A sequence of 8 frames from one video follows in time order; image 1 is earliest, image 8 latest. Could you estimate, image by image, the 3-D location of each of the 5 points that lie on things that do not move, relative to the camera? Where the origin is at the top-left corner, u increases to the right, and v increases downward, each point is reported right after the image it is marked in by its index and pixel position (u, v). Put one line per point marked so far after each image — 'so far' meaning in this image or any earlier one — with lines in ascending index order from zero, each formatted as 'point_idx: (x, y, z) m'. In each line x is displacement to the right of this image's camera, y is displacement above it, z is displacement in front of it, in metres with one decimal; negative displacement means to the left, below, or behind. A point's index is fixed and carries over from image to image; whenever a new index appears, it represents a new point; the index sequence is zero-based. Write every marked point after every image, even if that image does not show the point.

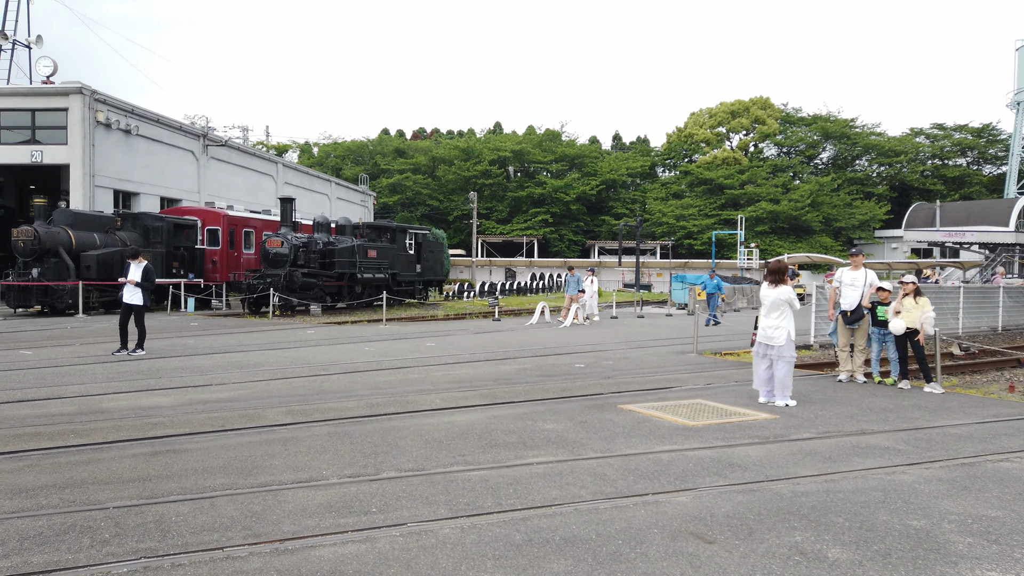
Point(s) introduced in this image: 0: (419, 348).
0: (-1.7, -1.1, +13.7) m
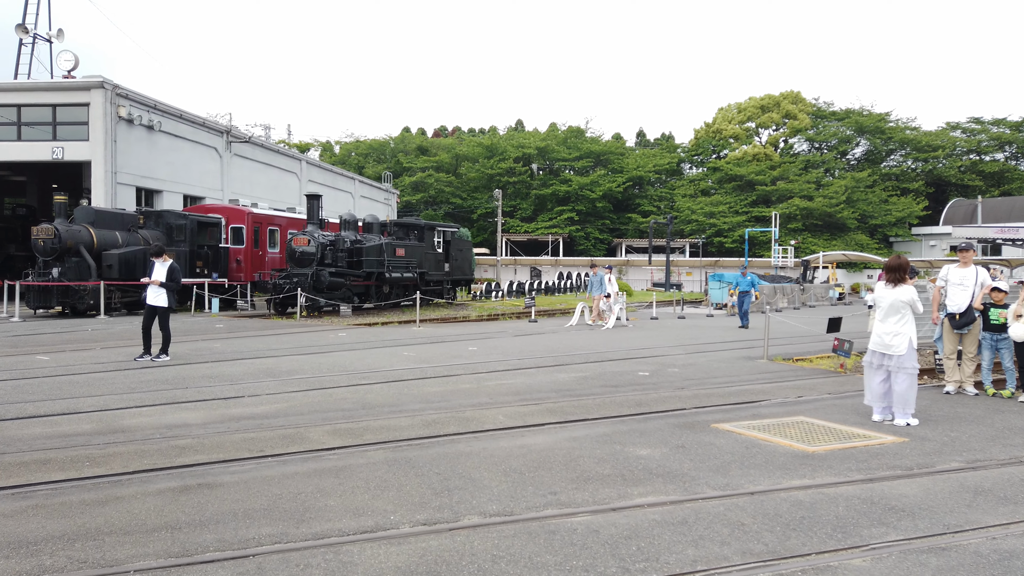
0: (-0.9, -1.1, +12.7) m
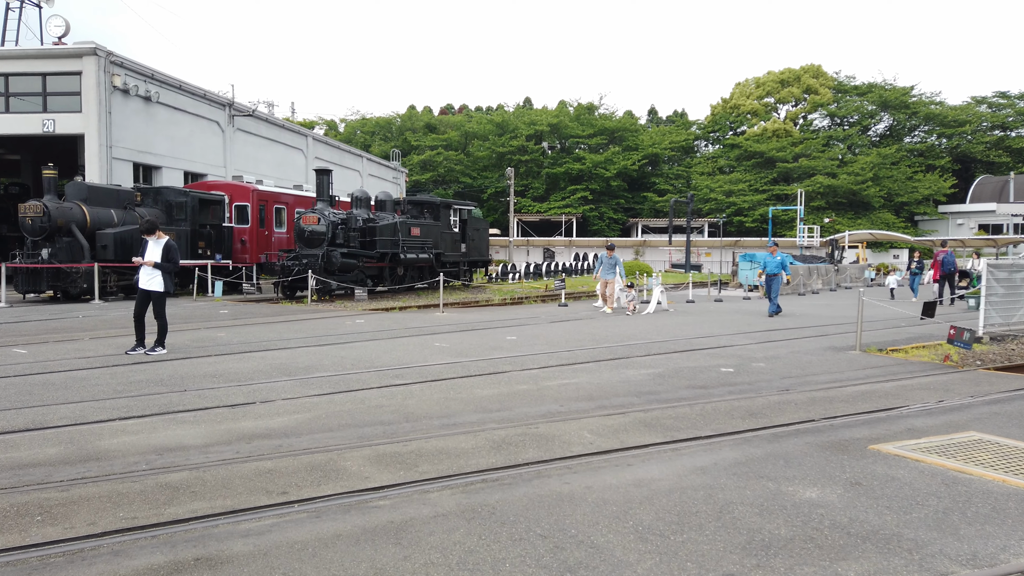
0: (-0.2, -0.8, +11.2) m
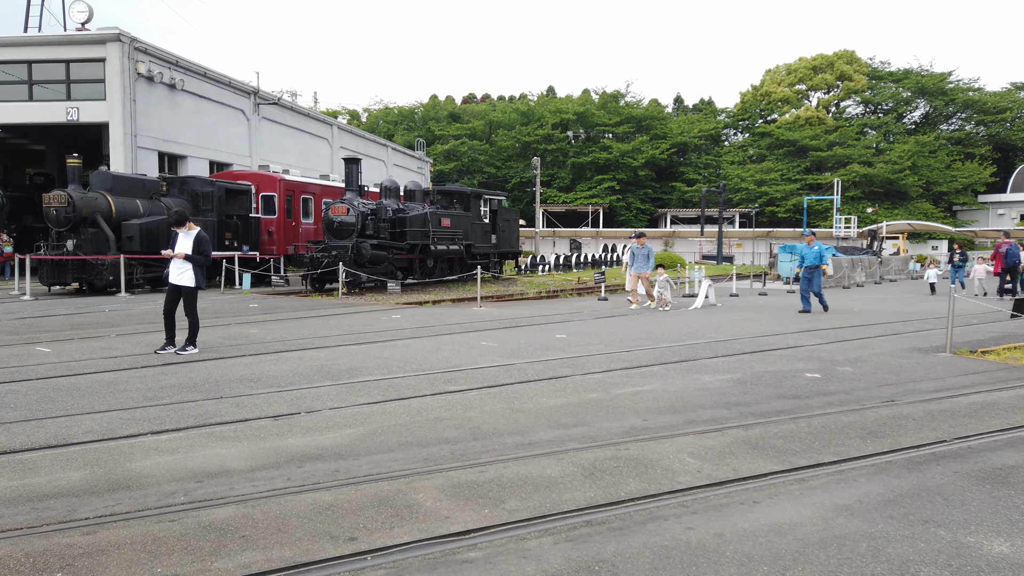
0: (+0.5, -0.7, +10.4) m
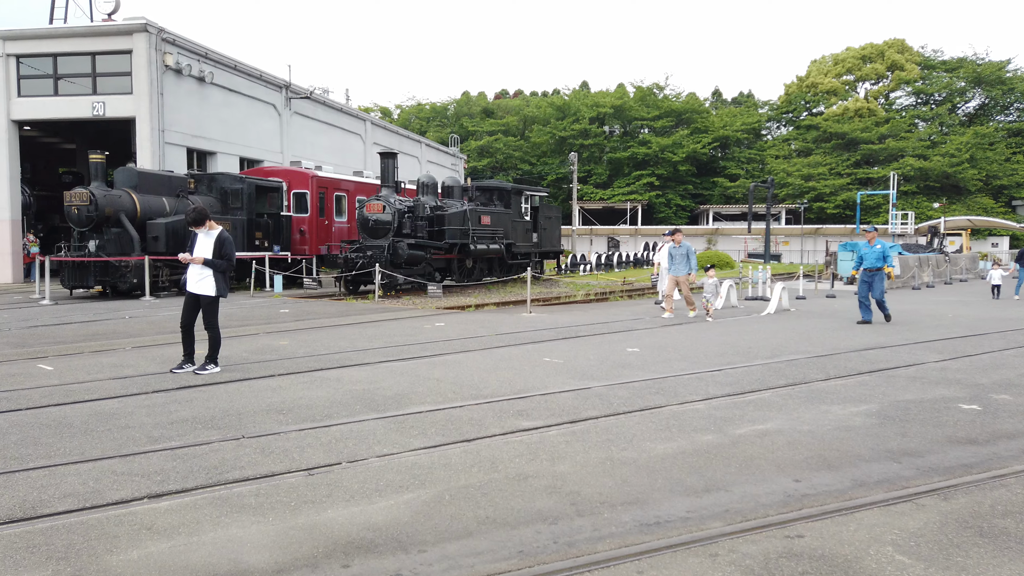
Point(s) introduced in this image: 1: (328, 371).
0: (+1.3, -0.8, +9.0) m
1: (-1.9, -0.9, +7.7) m
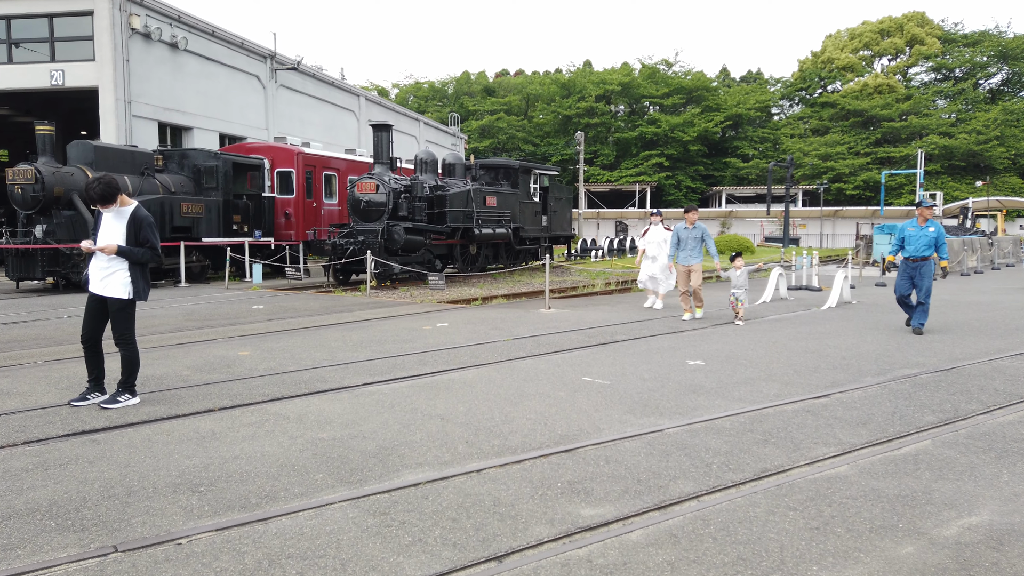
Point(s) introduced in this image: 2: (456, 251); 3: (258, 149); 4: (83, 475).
0: (+1.6, -0.8, +6.8) m
1: (-1.7, -0.9, +5.5) m
2: (-1.4, +0.9, +18.8) m
3: (-6.7, +3.6, +19.5) m
4: (-2.3, -1.0, +4.0) m
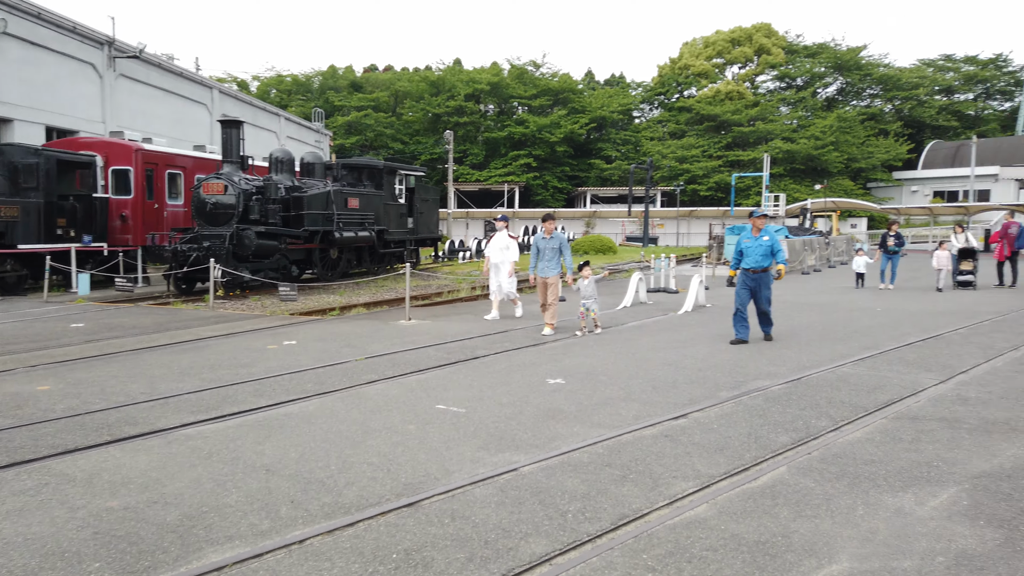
0: (+0.3, -0.9, +6.5) m
1: (-2.7, -1.1, +4.7) m
2: (-4.7, +0.8, +17.8) m
3: (-10.0, +3.4, +17.6) m
4: (-3.0, -1.2, +3.0) m
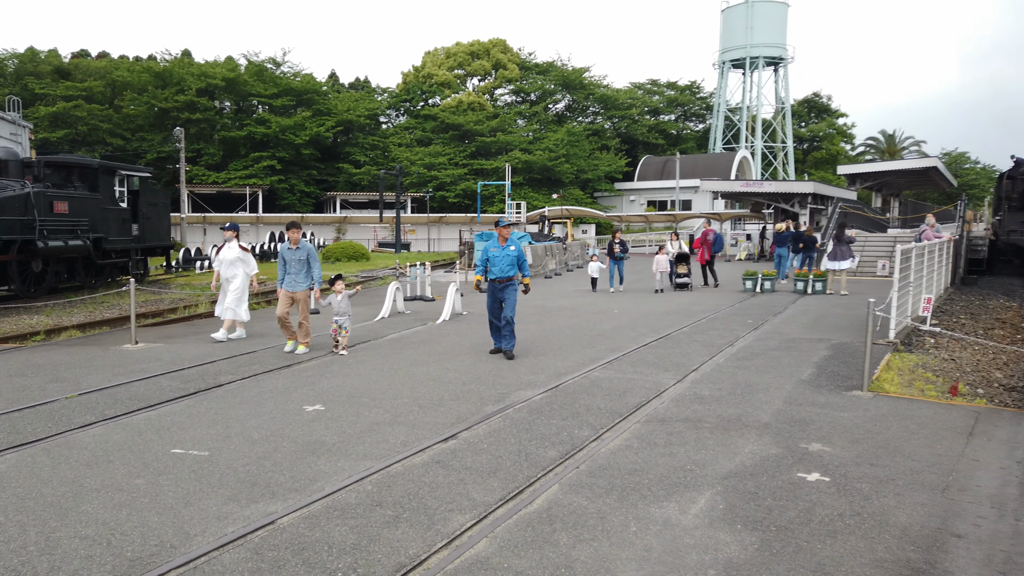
0: (-1.6, -1.1, +5.9) m
1: (-3.9, -1.3, +3.2) m
2: (-10.1, +0.4, +15.0) m
3: (-15.1, +2.9, +13.0) m
4: (-3.7, -1.4, +1.5) m
